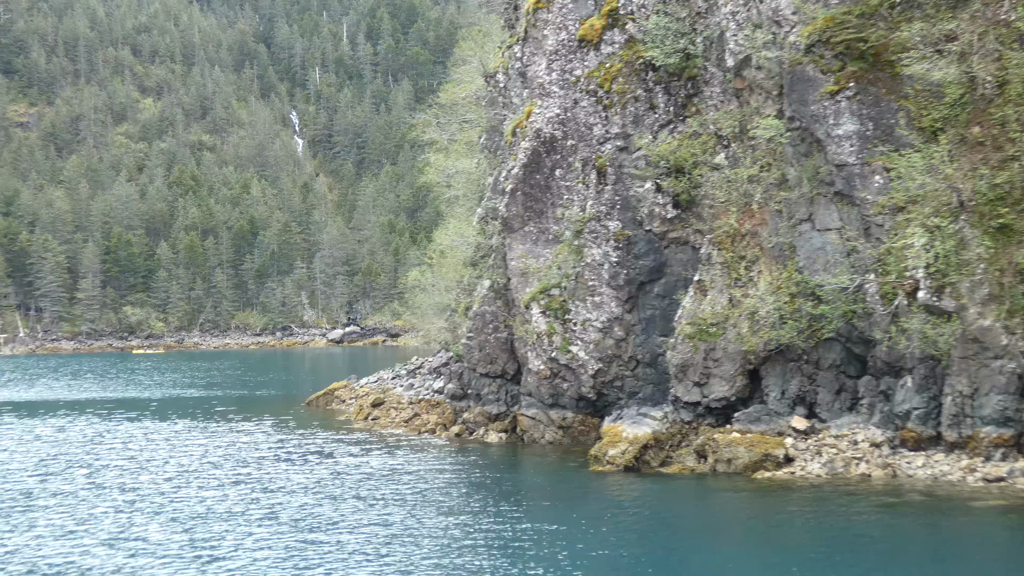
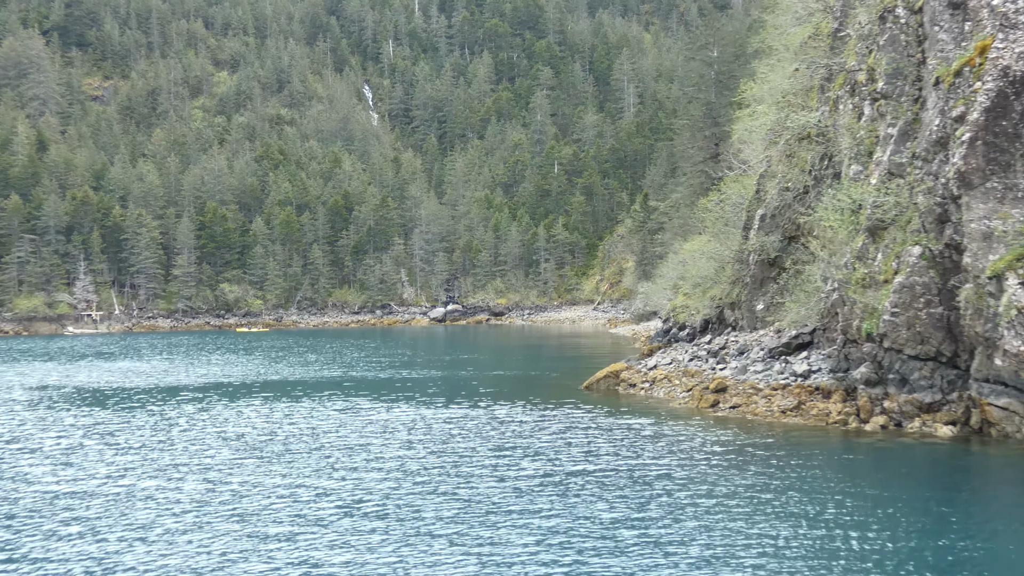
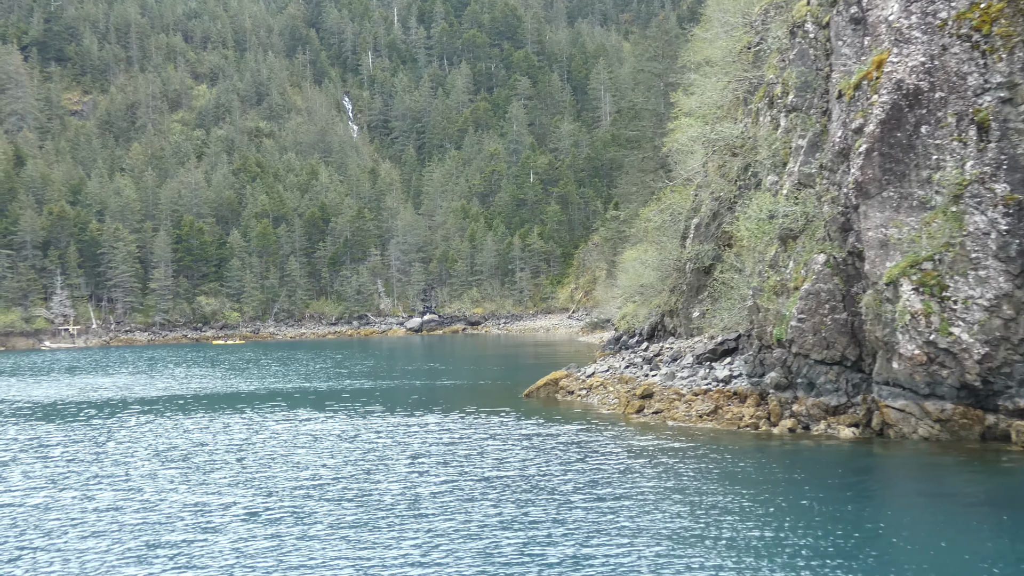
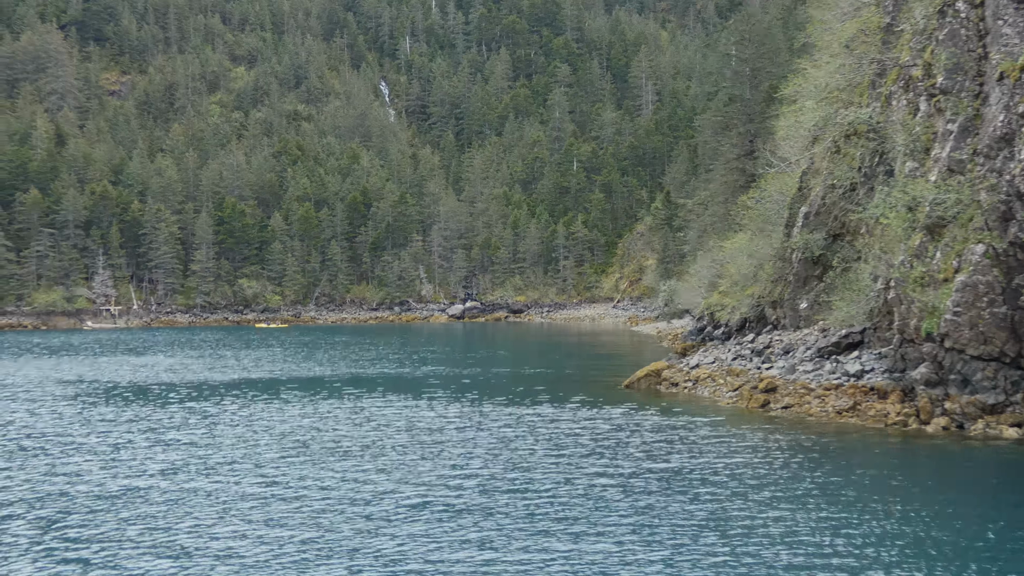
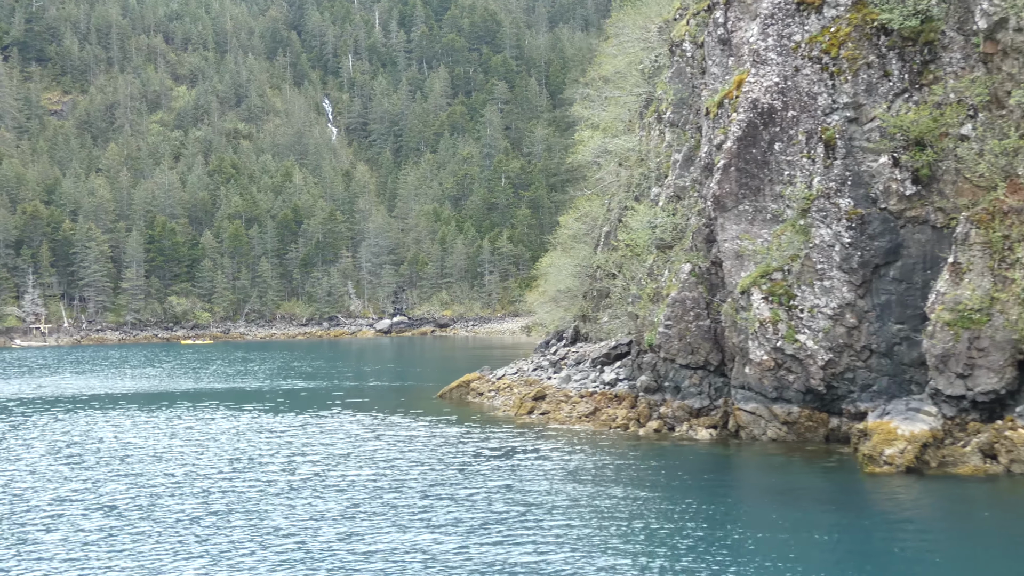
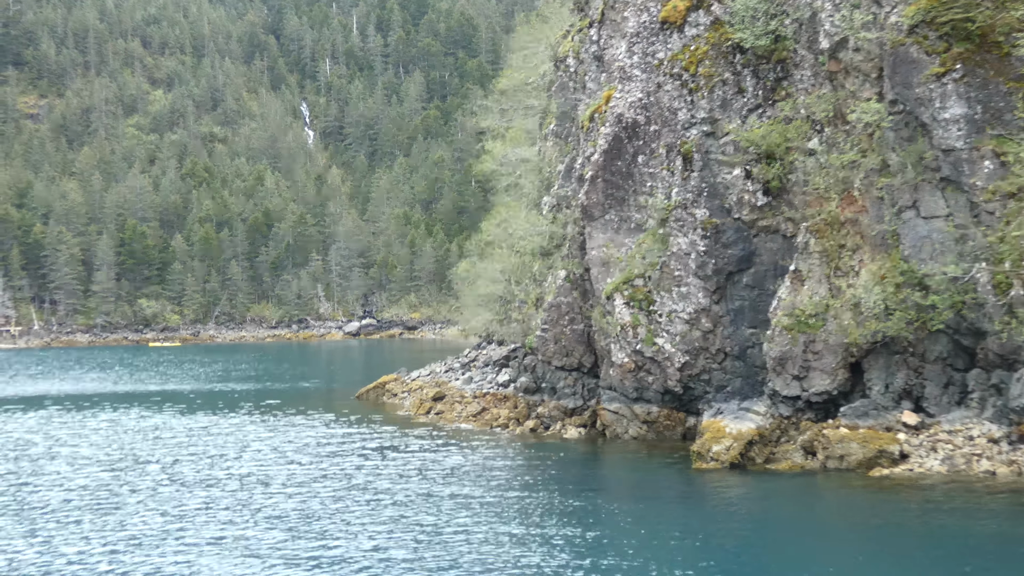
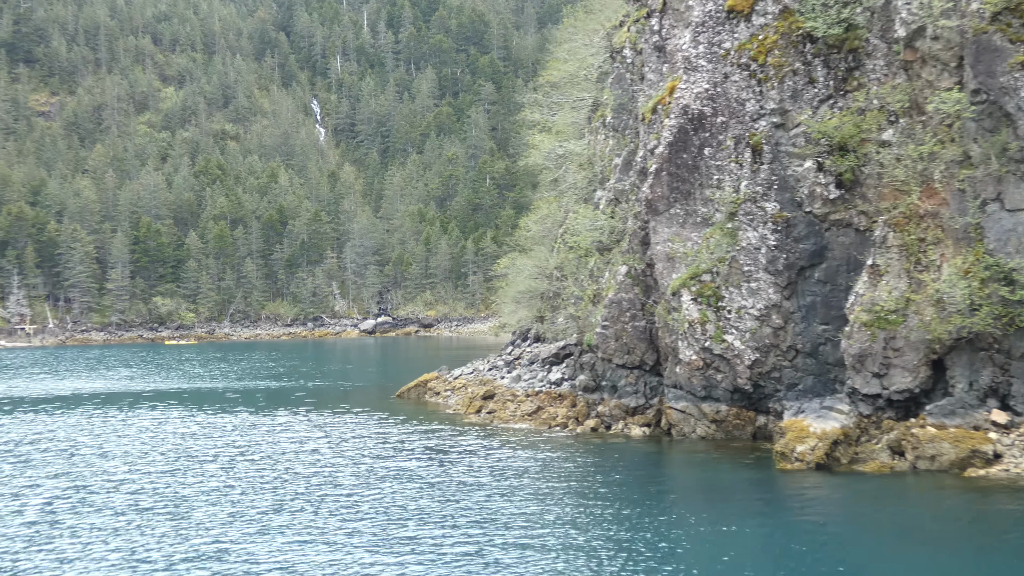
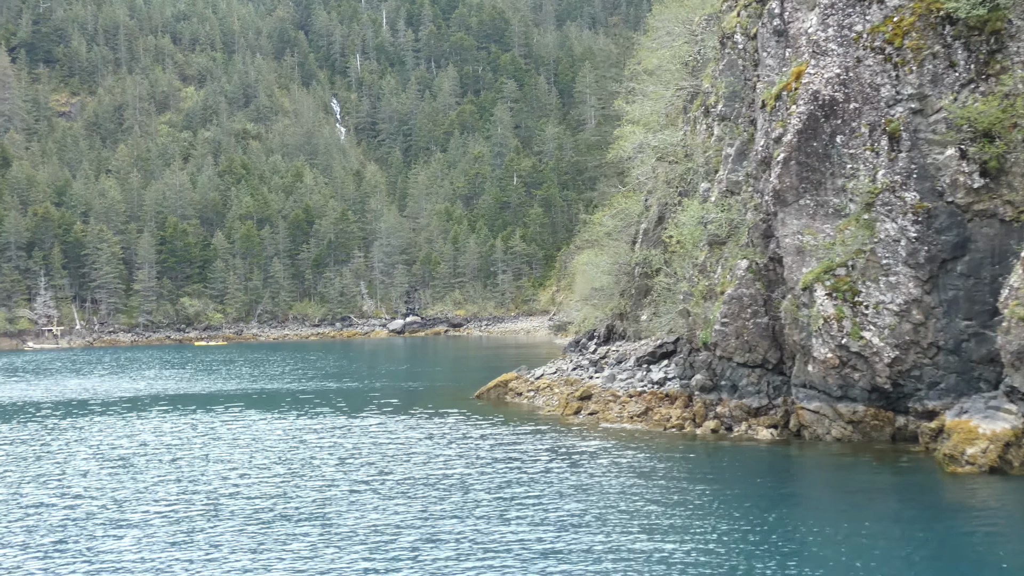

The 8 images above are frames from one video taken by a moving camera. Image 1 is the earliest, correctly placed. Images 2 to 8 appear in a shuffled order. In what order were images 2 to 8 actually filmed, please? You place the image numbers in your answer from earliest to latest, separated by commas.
6, 7, 5, 8, 3, 2, 4
